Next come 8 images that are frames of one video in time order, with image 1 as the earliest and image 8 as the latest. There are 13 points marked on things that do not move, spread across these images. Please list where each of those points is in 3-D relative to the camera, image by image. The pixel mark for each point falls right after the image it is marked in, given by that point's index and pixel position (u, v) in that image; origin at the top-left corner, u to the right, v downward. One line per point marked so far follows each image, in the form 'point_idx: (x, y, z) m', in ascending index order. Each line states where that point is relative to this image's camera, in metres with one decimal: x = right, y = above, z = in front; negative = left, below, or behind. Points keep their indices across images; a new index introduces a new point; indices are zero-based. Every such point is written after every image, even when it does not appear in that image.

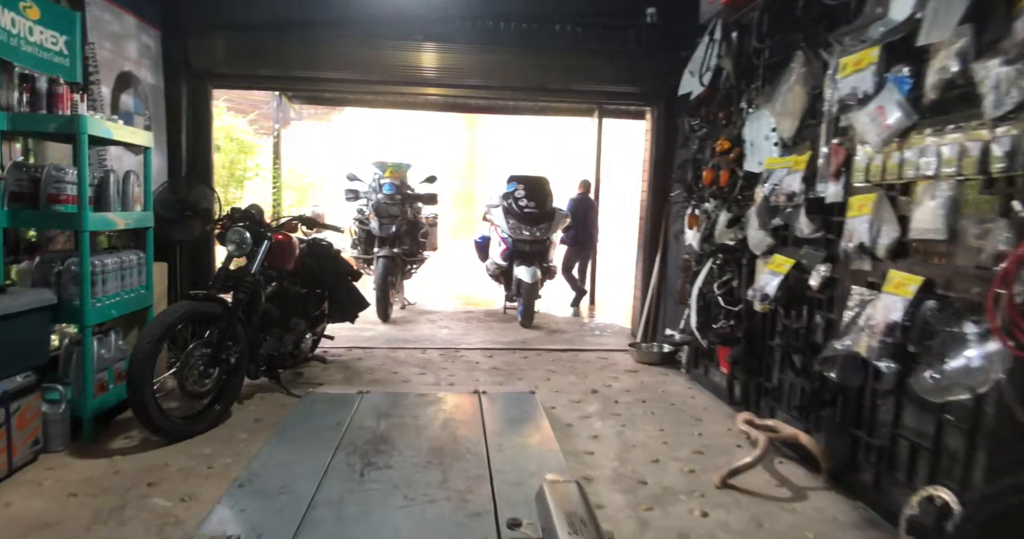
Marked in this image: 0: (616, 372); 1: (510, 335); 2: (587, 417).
0: (+0.7, -0.7, +3.8) m
1: (0.0, -0.6, +4.7) m
2: (+0.4, -0.8, +3.0) m
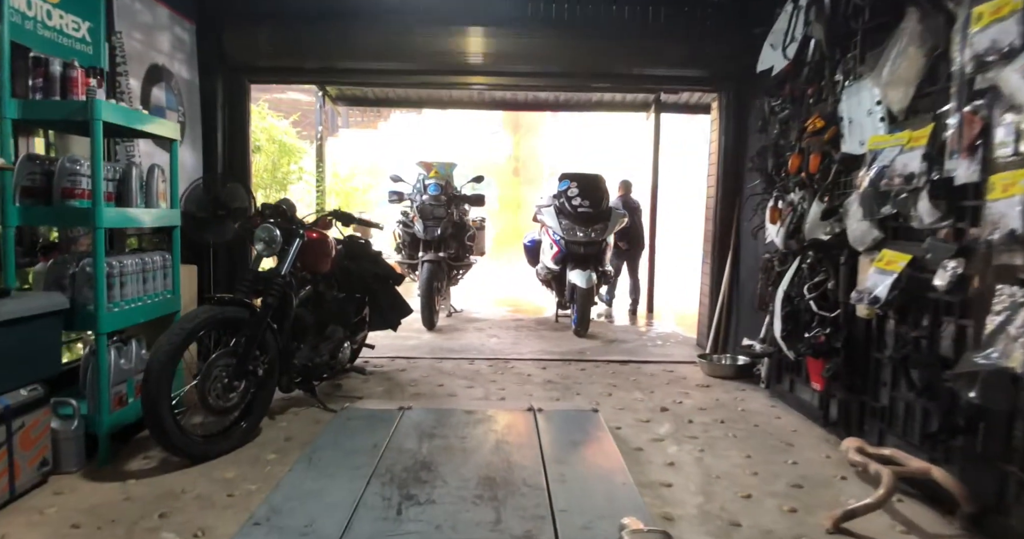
0: (+1.1, -0.7, +3.4) m
1: (+0.4, -0.6, +4.4) m
2: (+0.7, -0.8, +2.6) m
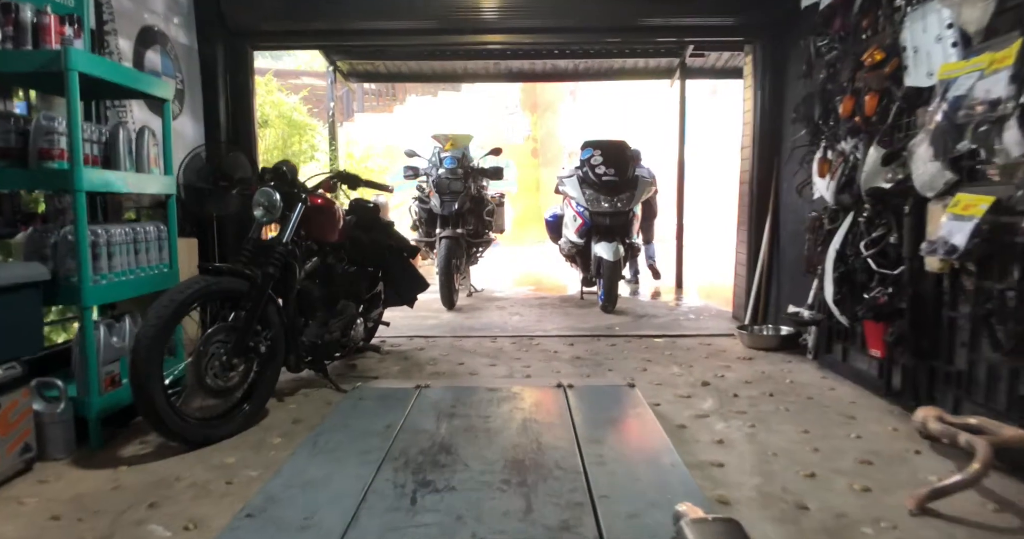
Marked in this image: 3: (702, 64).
0: (+1.2, -0.5, +3.1) m
1: (+0.6, -0.4, +4.1) m
2: (+0.8, -0.6, +2.3) m
3: (+2.1, +2.2, +6.0) m
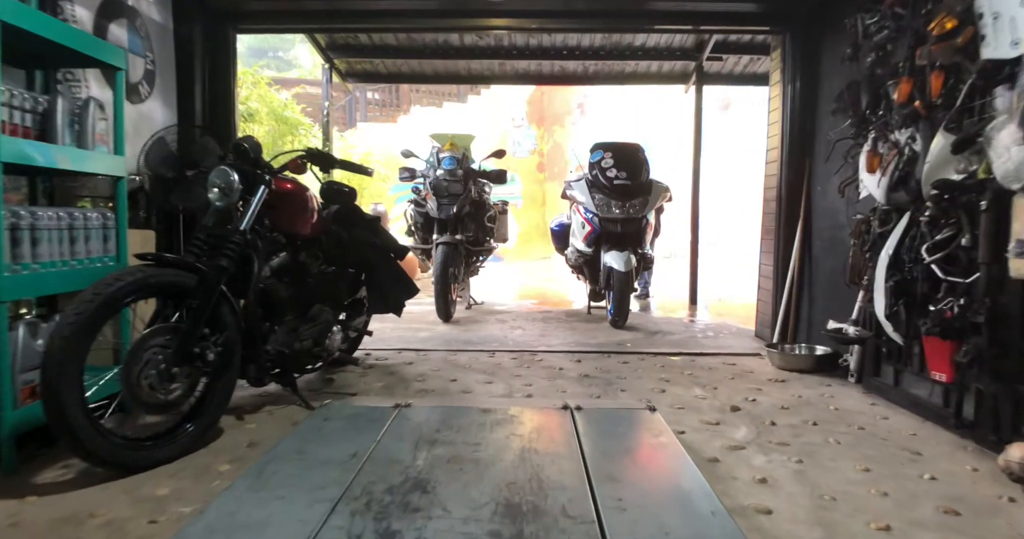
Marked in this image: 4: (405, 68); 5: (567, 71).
0: (+1.2, -0.6, +2.7) m
1: (+0.6, -0.5, +3.7) m
2: (+0.8, -0.6, +1.9) m
3: (+2.1, +2.1, +5.7) m
4: (-1.1, +2.1, +5.7) m
5: (+0.6, +2.1, +5.7) m
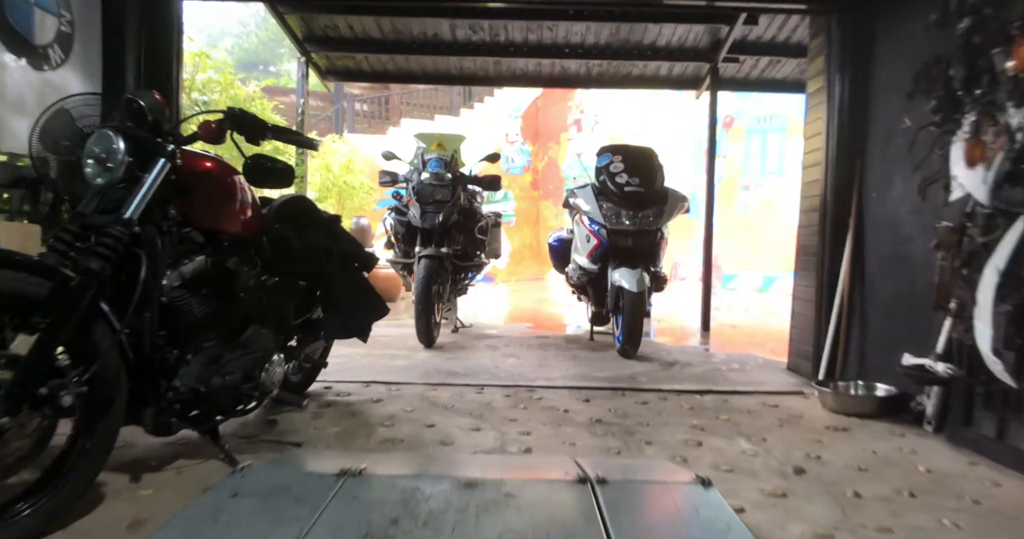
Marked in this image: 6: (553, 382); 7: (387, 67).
0: (+1.2, -0.6, +2.2) m
1: (+0.6, -0.6, +3.2) m
2: (+0.8, -0.7, +1.4) m
3: (+2.1, +1.9, +5.3) m
4: (-1.2, +1.9, +5.3) m
5: (+0.5, +1.9, +5.3) m
6: (+0.2, -0.6, +2.7) m
7: (-1.2, +1.9, +5.3) m
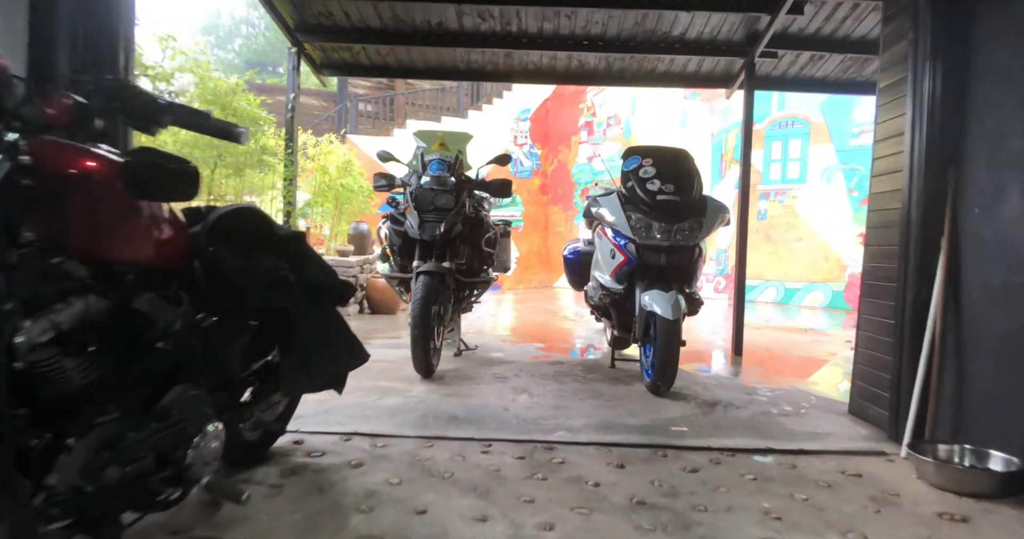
0: (+1.2, -0.8, +1.7) m
1: (+0.6, -0.7, +2.7) m
2: (+0.8, -0.8, +0.9) m
3: (+2.2, +1.7, +4.7) m
4: (-1.1, +1.8, +4.8) m
5: (+0.7, +1.8, +4.8) m
6: (+0.3, -0.7, +2.2) m
7: (-1.1, +1.8, +4.8) m
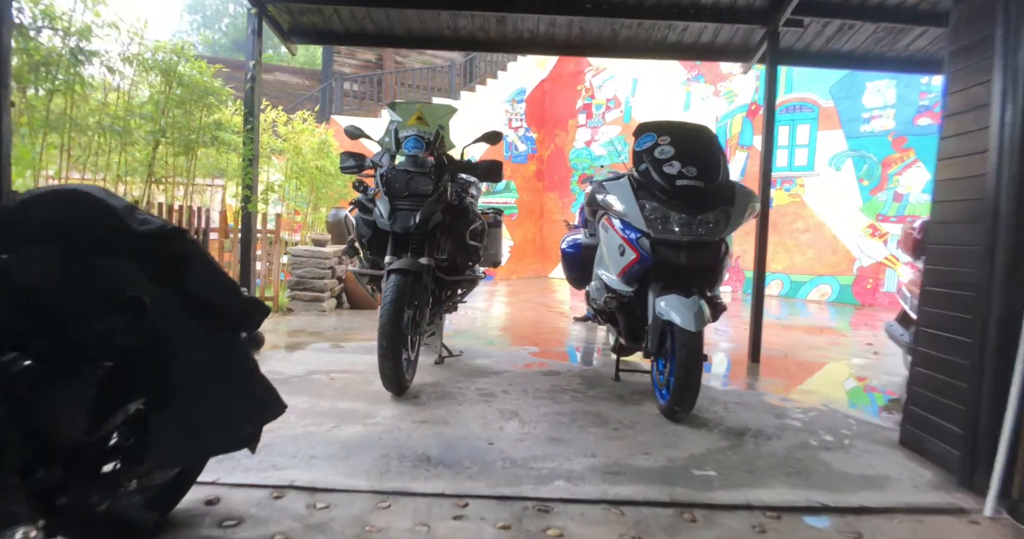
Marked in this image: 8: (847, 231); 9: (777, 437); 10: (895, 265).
0: (+1.2, -0.8, +1.2) m
1: (+0.6, -0.7, +2.2) m
2: (+0.8, -0.8, +0.4) m
3: (+2.1, +1.7, +4.2) m
4: (-1.1, +1.9, +4.2) m
5: (+0.6, +1.8, +4.2) m
6: (+0.2, -0.7, +1.7) m
7: (-1.2, +1.9, +4.3) m
8: (+4.8, +0.6, +7.9) m
9: (+1.1, -0.7, +2.3) m
10: (+5.1, +0.1, +7.3) m
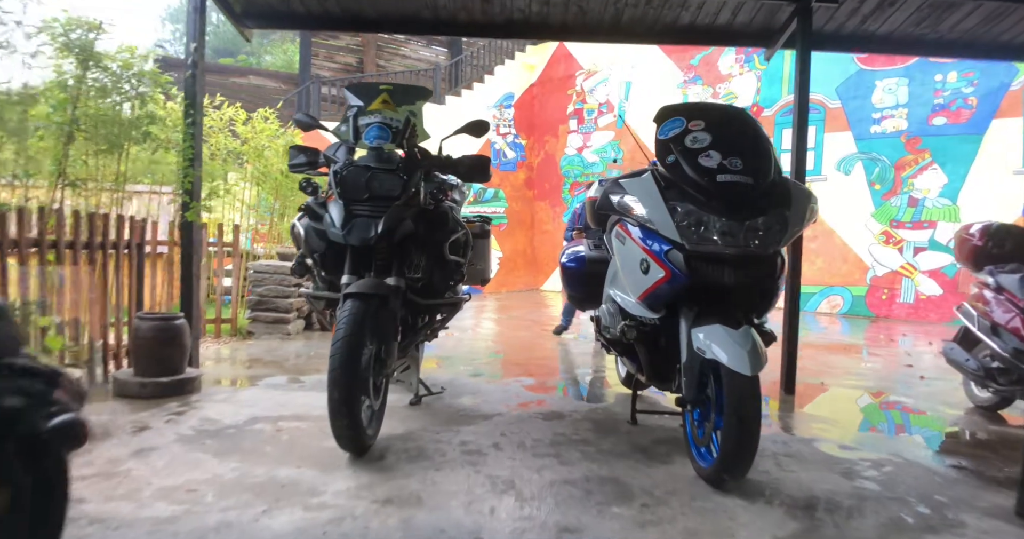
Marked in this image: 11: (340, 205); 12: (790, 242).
0: (+1.2, -0.8, +0.6) m
1: (+0.5, -0.8, +1.6) m
2: (+0.8, -0.9, -0.2) m
3: (+2.1, +1.7, +3.7) m
4: (-1.2, +1.8, +3.6) m
5: (+0.5, +1.7, +3.7) m
6: (+0.2, -0.8, +1.1) m
7: (-1.3, +1.8, +3.7) m
8: (+4.7, +0.4, +7.4) m
9: (+1.1, -0.8, +1.8) m
10: (+5.0, -0.1, +6.9) m
11: (-0.7, +0.2, +2.1) m
12: (+1.0, +0.1, +2.0) m
